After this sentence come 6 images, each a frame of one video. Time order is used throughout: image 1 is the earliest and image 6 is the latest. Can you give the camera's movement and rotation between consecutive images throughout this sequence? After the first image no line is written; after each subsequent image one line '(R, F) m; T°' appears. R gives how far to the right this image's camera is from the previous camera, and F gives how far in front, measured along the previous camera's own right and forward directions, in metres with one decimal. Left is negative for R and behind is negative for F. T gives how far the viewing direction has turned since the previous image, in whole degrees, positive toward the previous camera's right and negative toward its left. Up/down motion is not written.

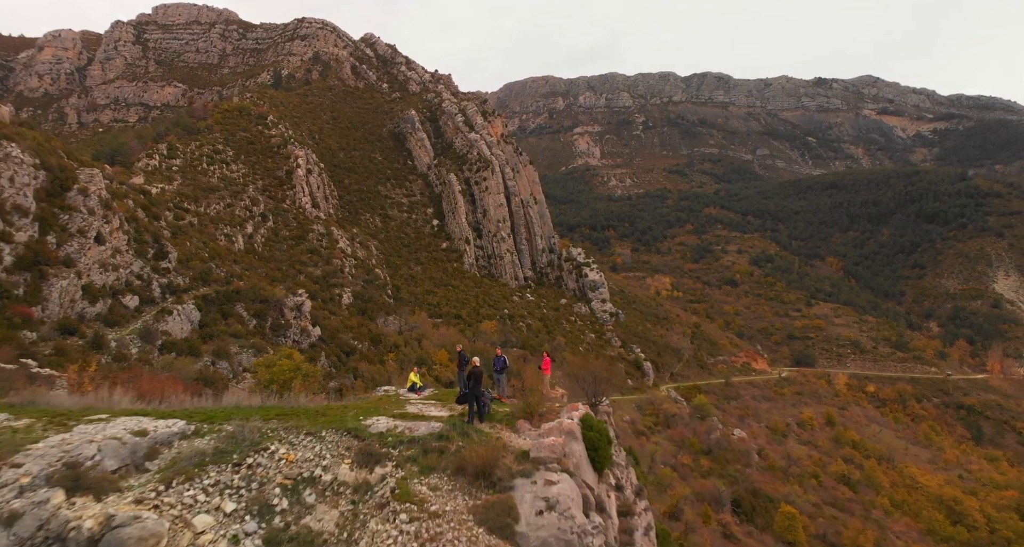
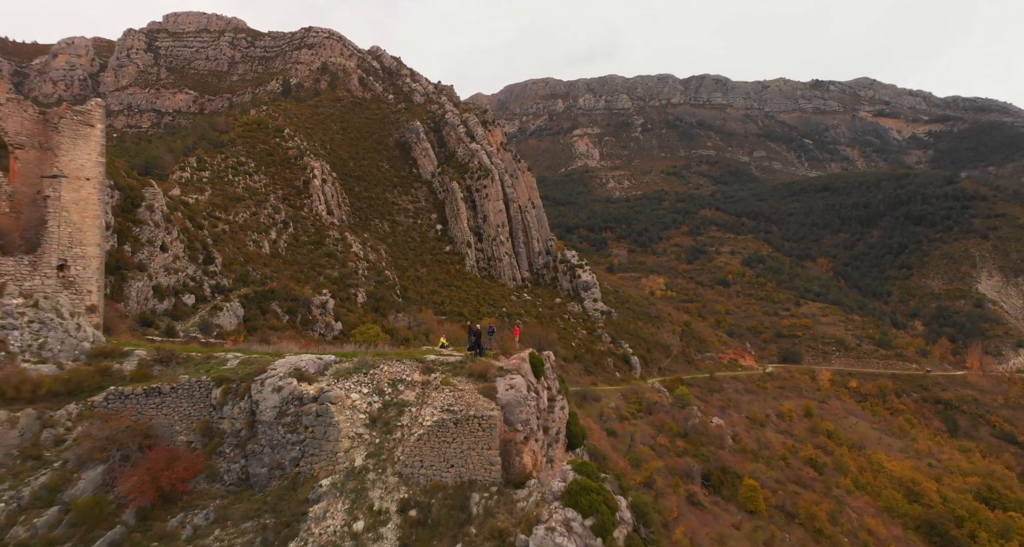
(+0.2, -2.9) m; 0°
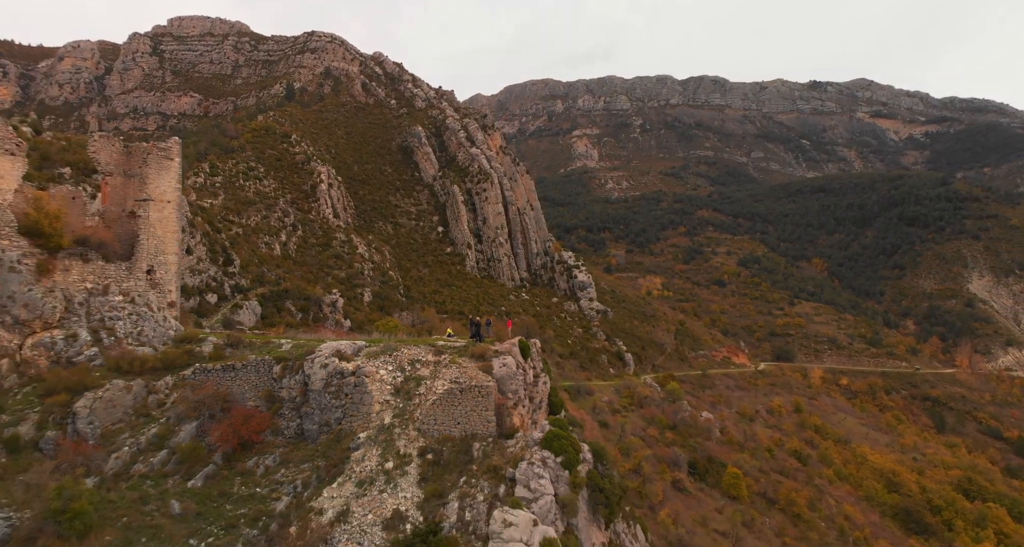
(+0.1, -1.5) m; 0°
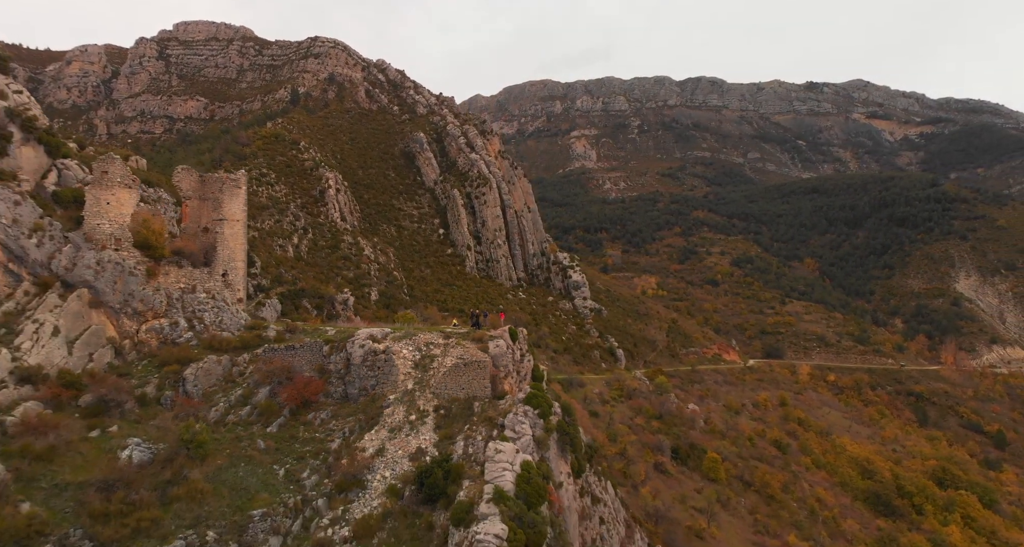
(+0.1, -2.2) m; 0°
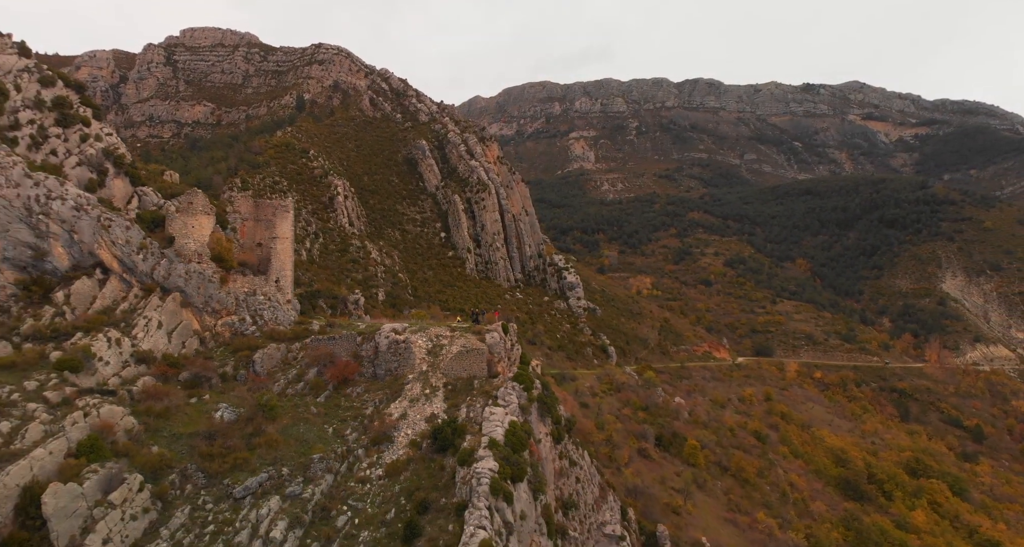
(+0.2, -2.5) m; 0°
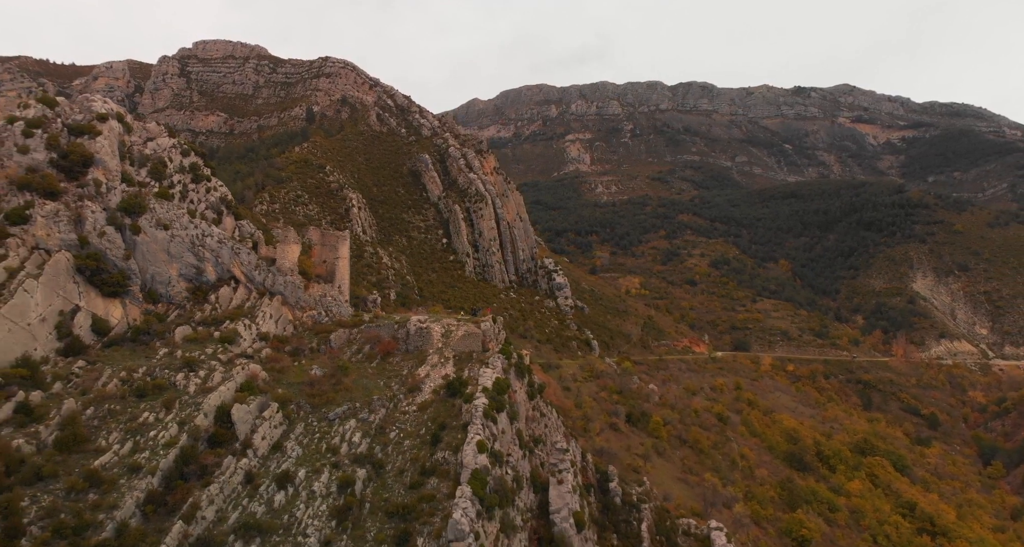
(+0.4, -5.6) m; 0°
